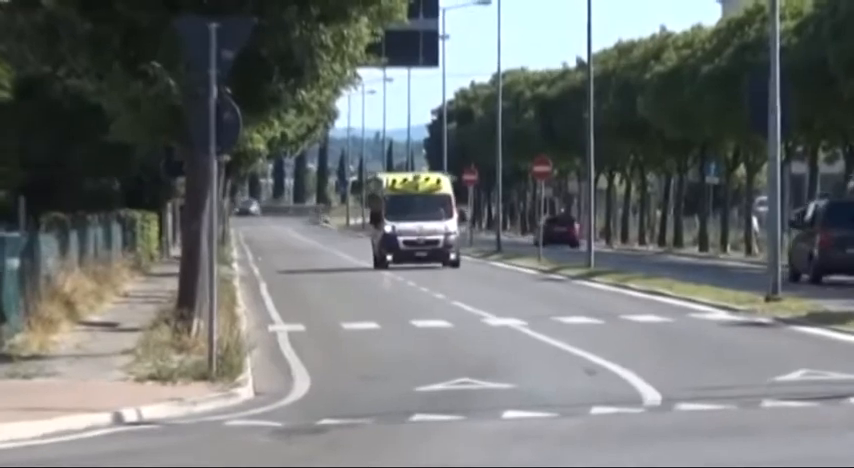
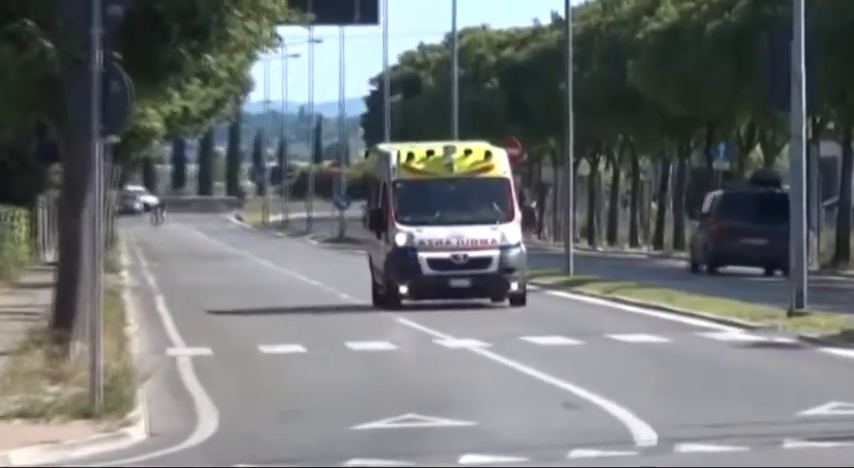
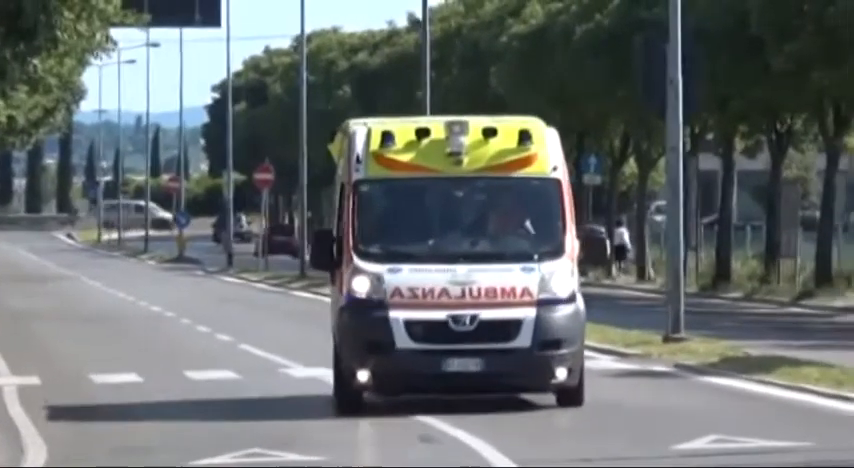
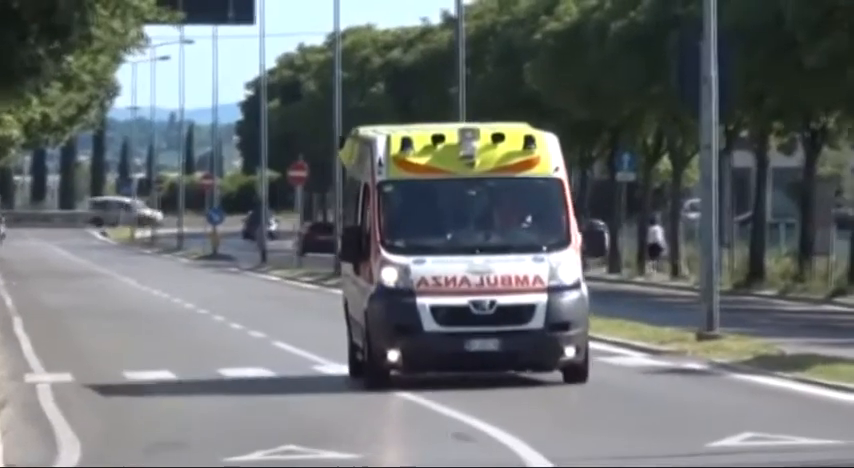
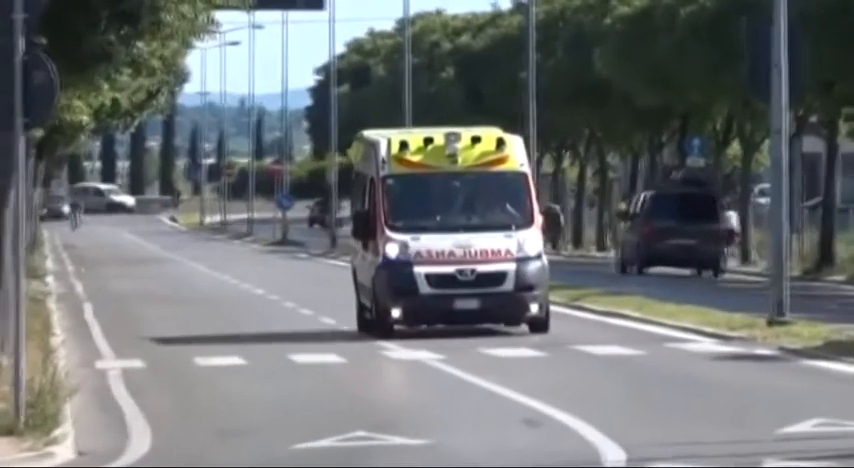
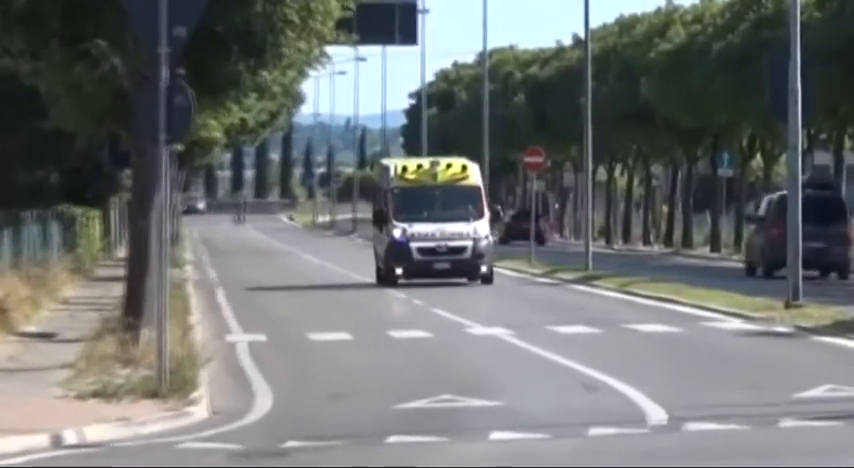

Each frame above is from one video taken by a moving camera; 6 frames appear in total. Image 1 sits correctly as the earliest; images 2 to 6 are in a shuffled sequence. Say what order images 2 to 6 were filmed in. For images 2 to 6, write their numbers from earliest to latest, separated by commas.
6, 2, 5, 4, 3
